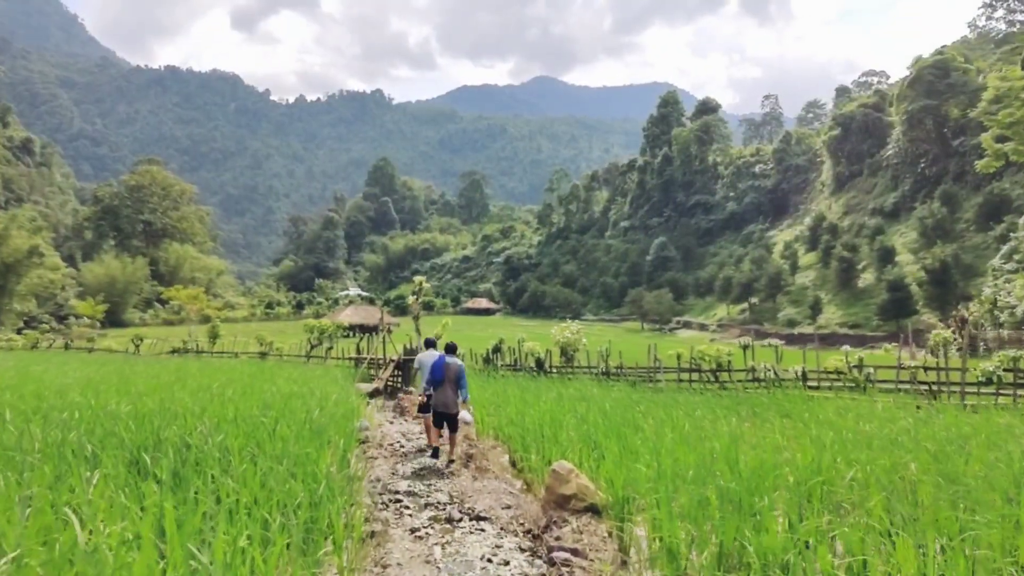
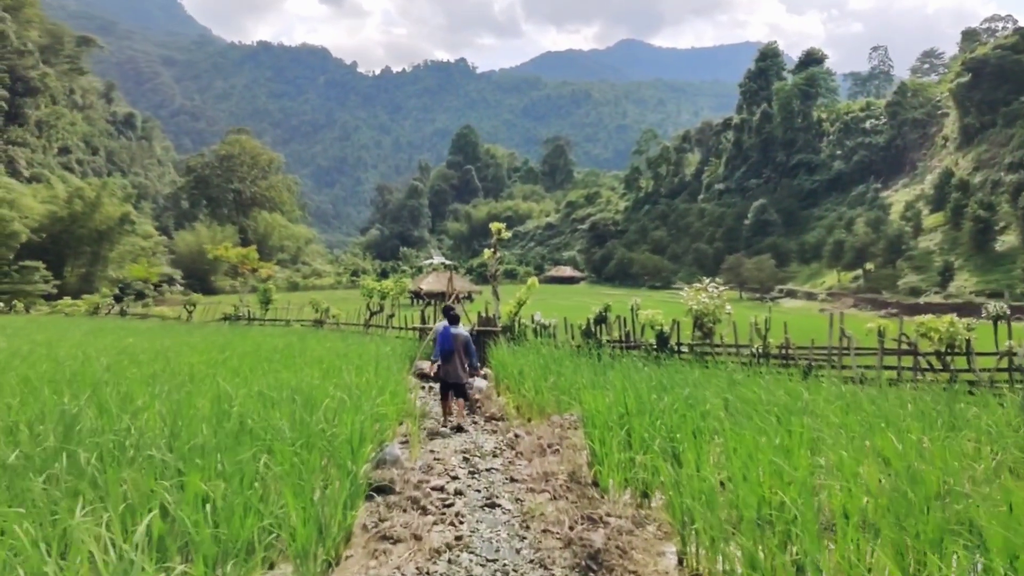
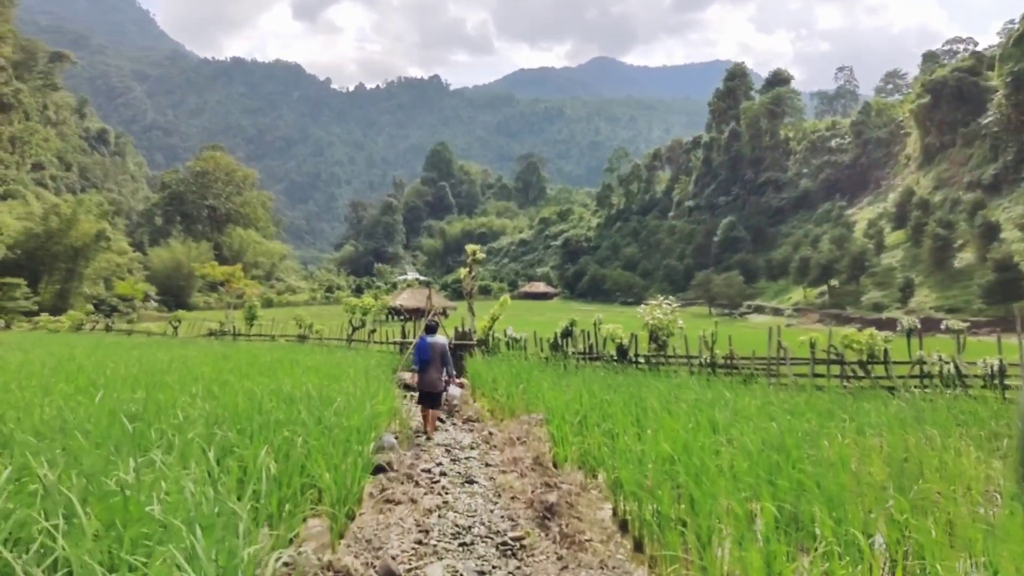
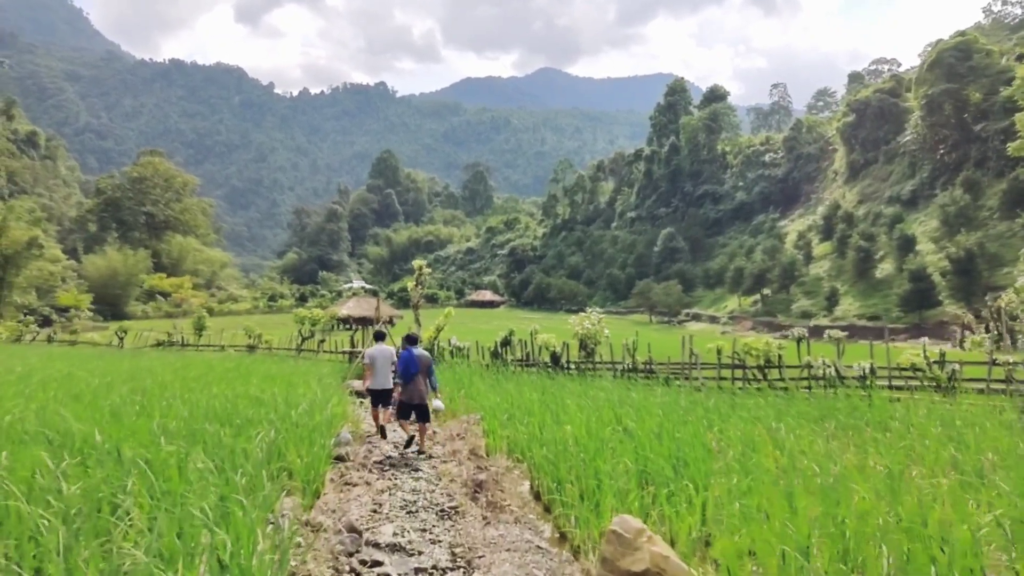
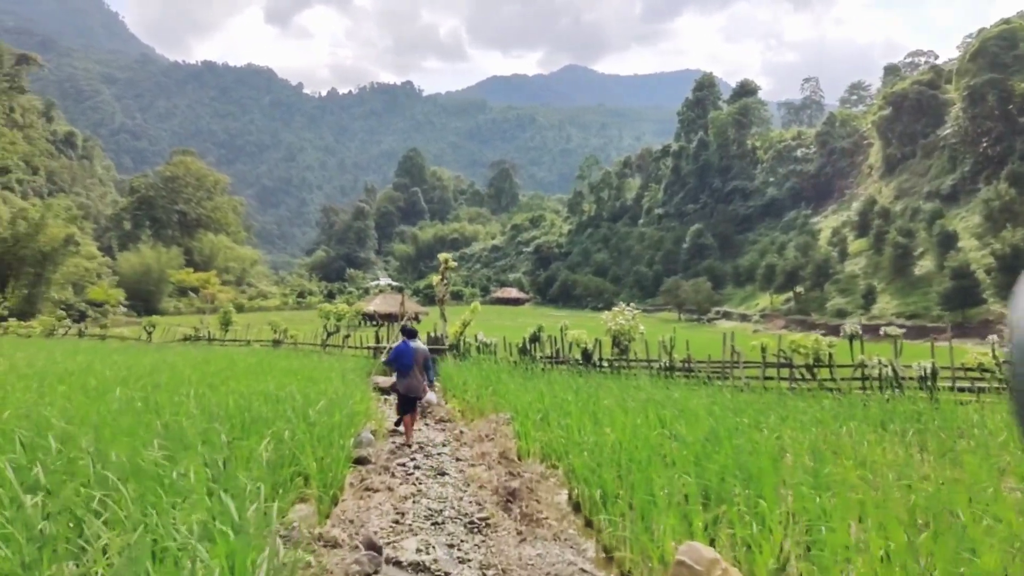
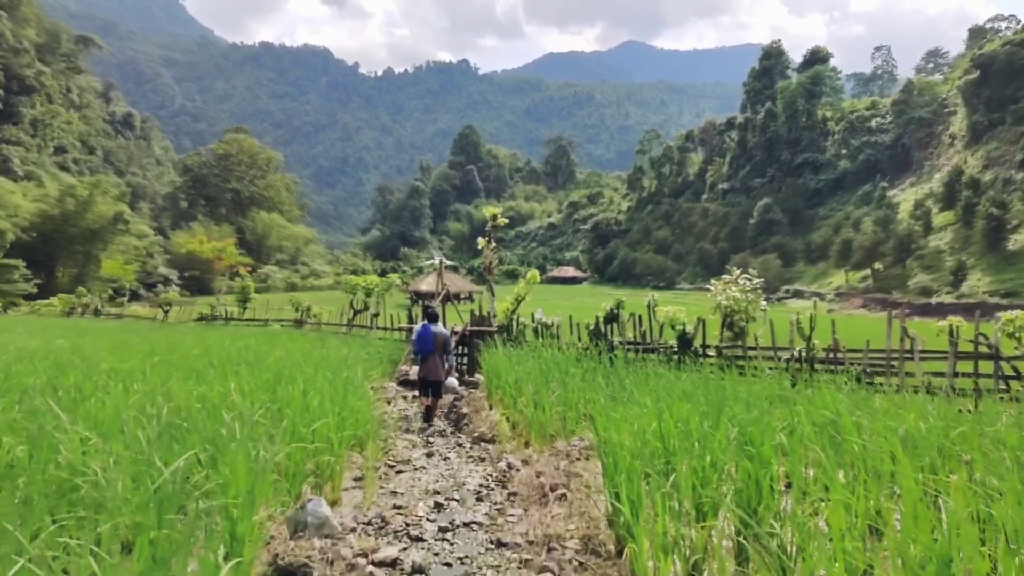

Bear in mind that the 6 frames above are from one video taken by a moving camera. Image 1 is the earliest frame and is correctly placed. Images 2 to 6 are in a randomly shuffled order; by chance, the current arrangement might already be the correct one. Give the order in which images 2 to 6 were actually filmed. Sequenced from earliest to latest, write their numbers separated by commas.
4, 5, 3, 2, 6
